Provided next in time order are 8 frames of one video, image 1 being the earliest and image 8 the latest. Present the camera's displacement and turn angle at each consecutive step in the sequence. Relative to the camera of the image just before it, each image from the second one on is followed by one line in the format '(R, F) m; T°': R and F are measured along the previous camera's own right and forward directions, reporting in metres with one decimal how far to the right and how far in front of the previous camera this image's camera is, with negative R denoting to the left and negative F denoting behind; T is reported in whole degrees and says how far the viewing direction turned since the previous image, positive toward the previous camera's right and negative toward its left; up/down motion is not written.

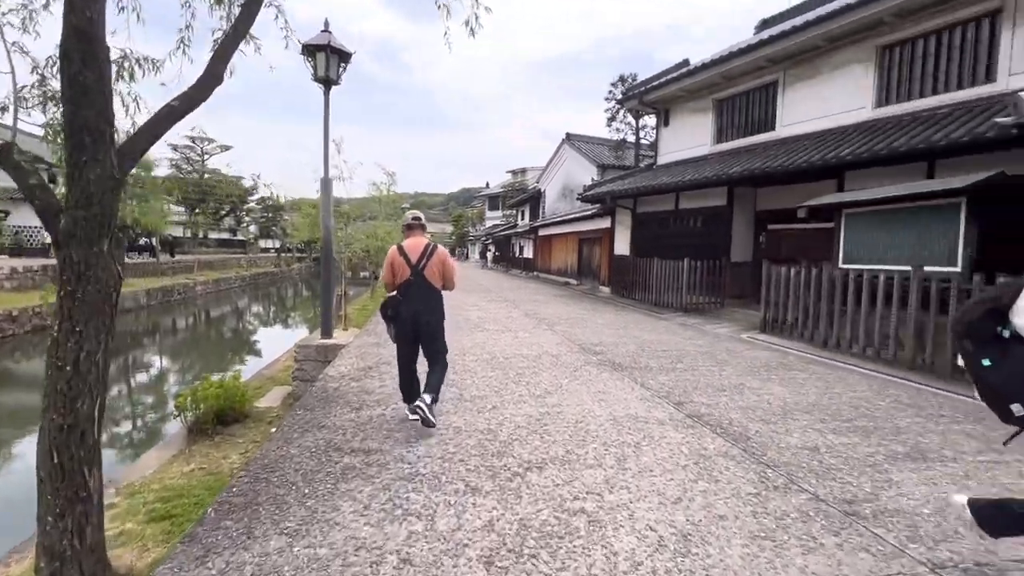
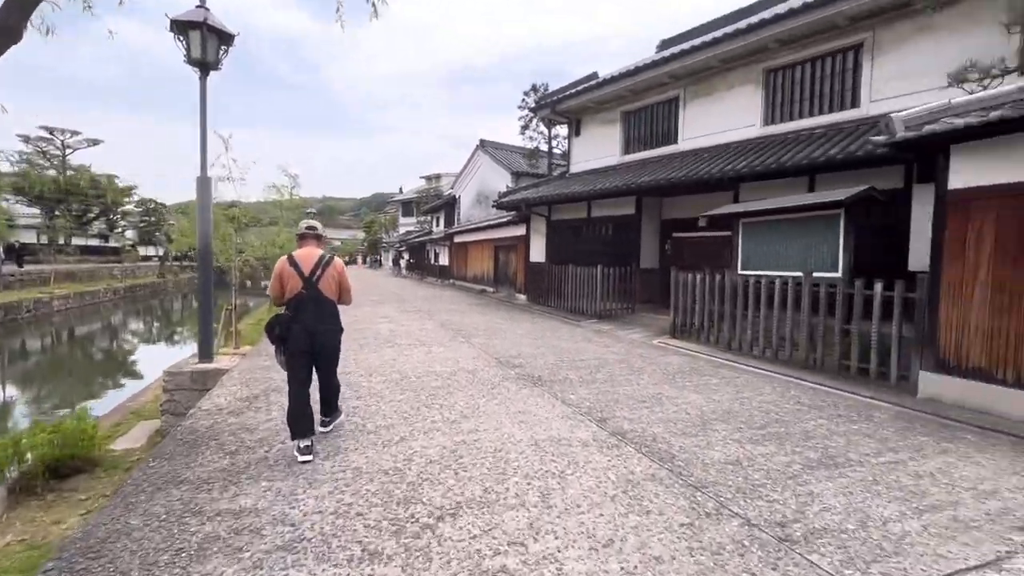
(+0.1, +0.4) m; +10°
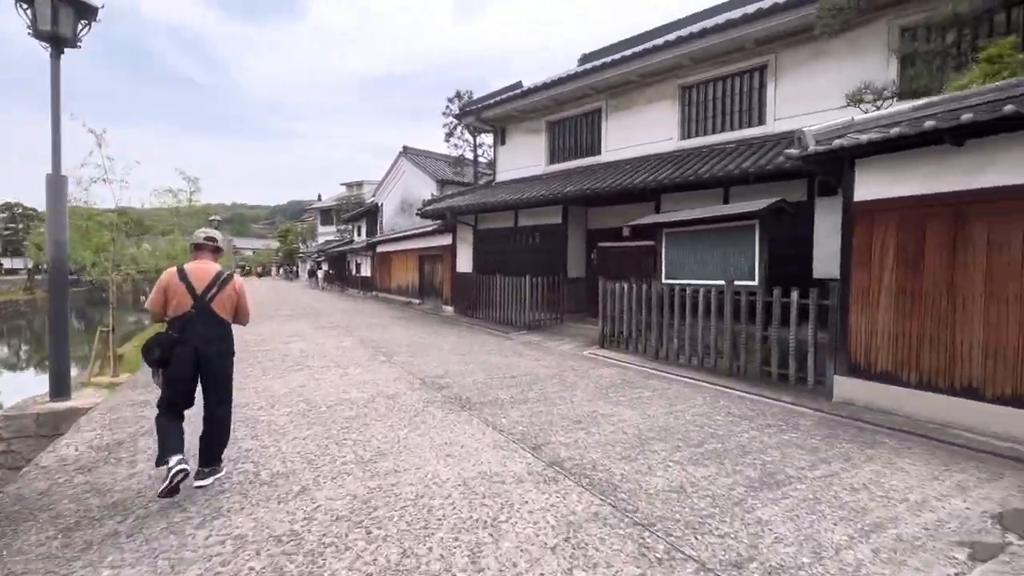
(0.0, +0.4) m; +9°
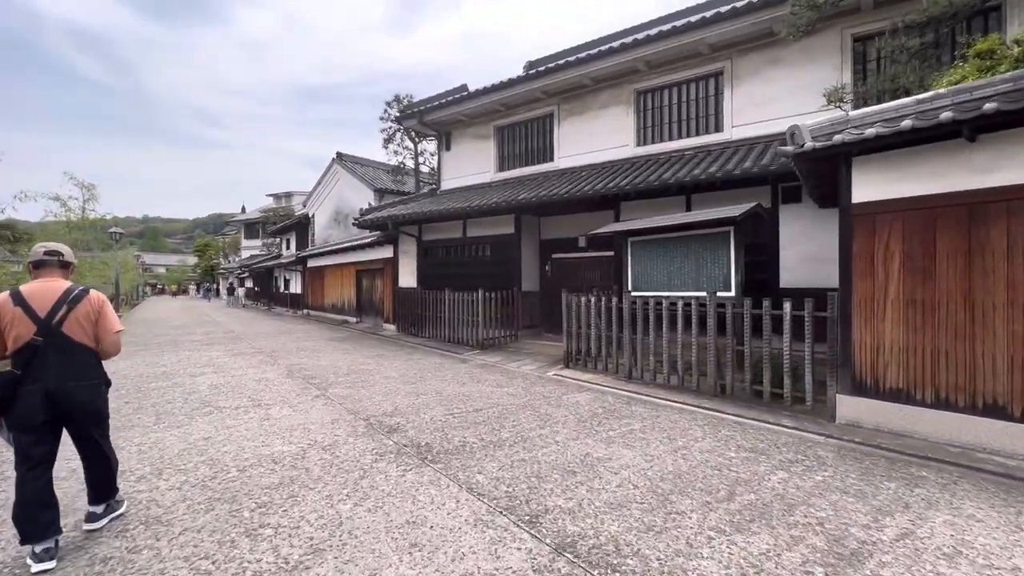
(-0.2, +0.9) m; +7°
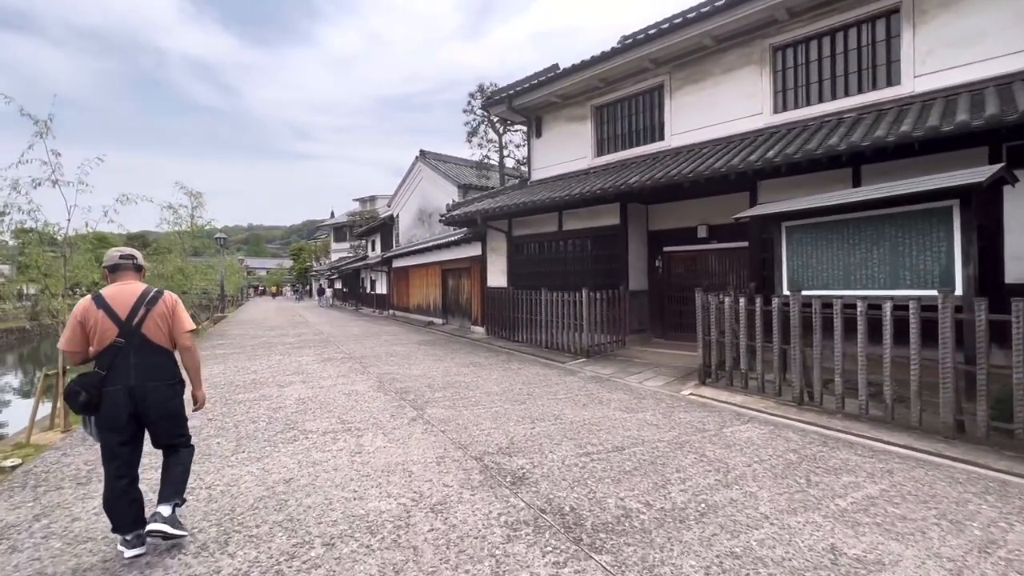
(-0.6, +1.1) m; -9°
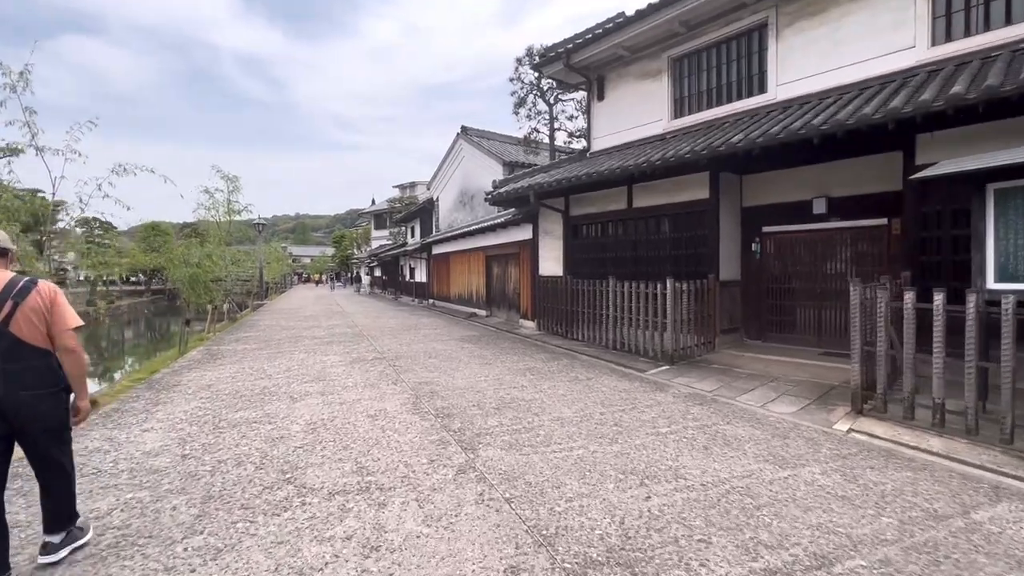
(-0.4, +1.6) m; -5°
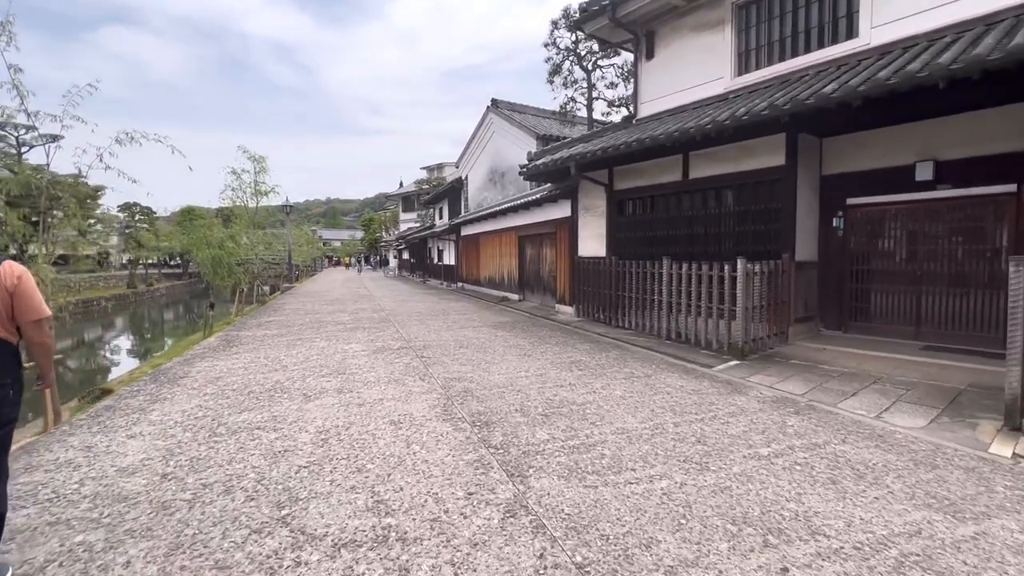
(-0.2, +0.8) m; -3°
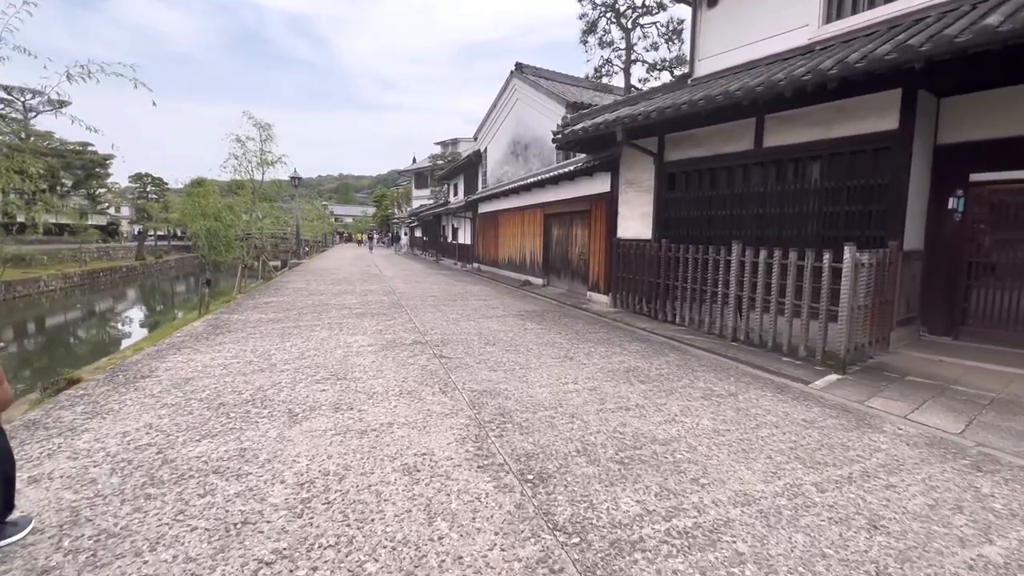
(-0.3, +1.2) m; -1°
